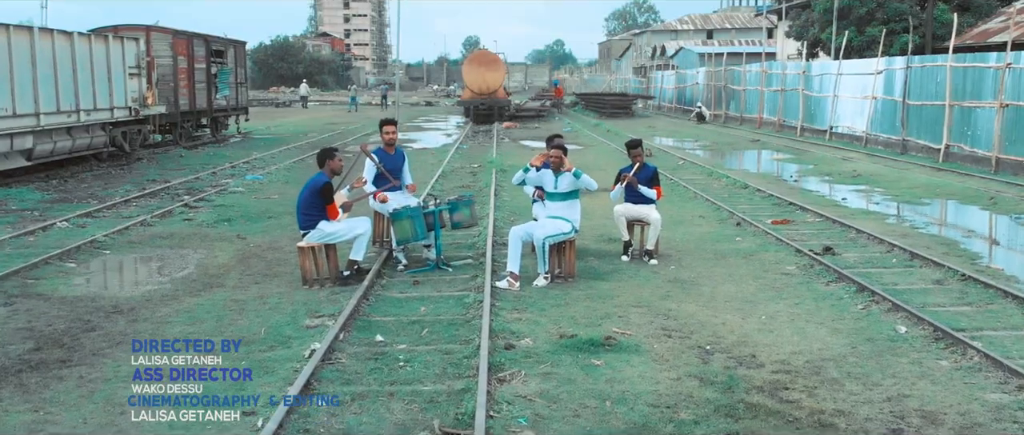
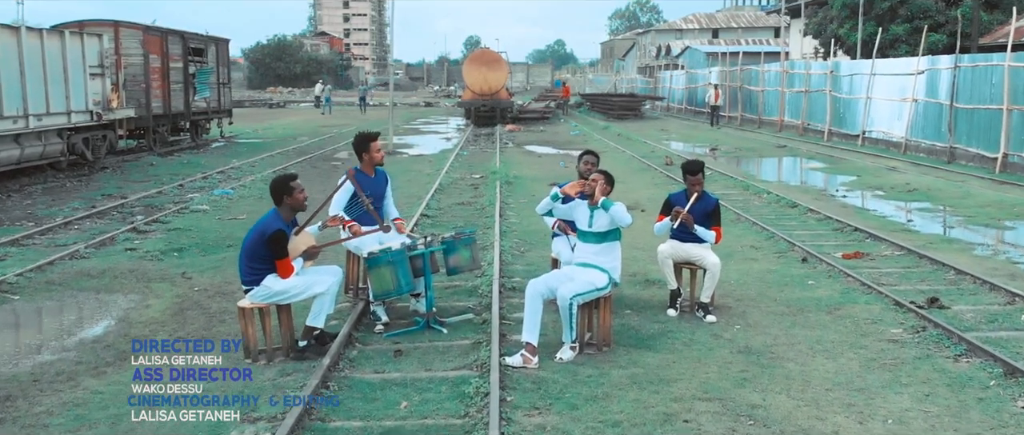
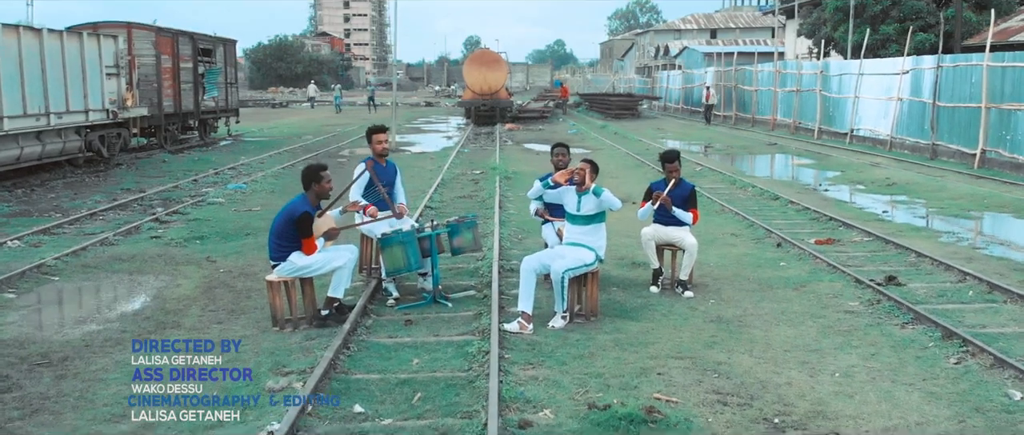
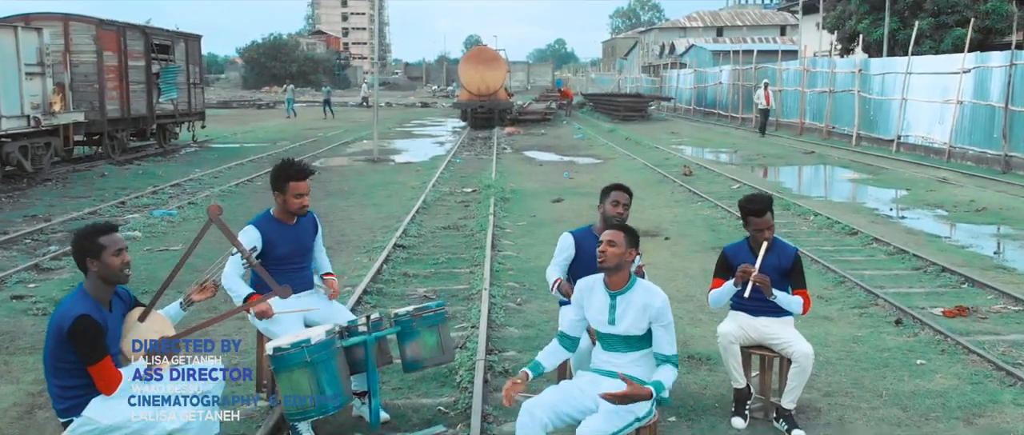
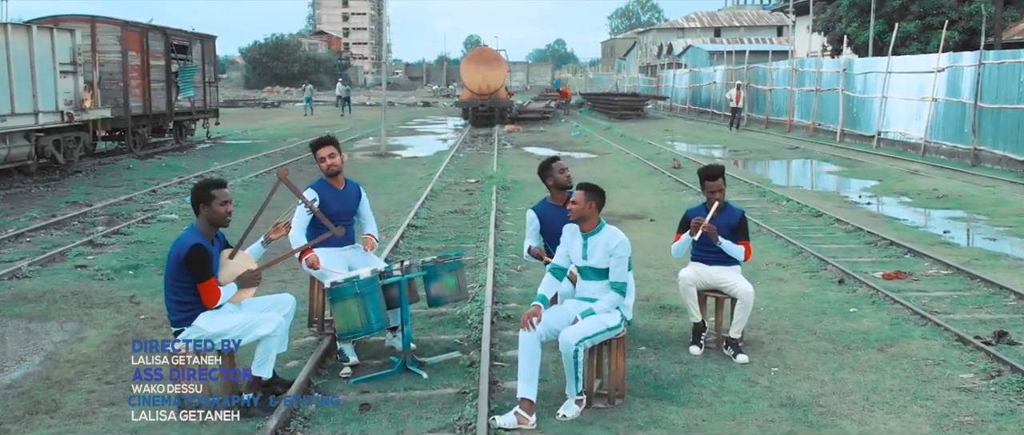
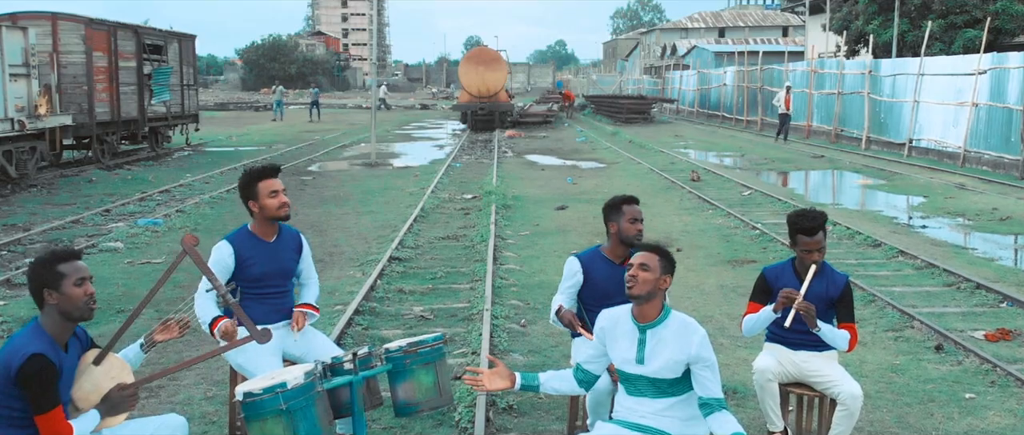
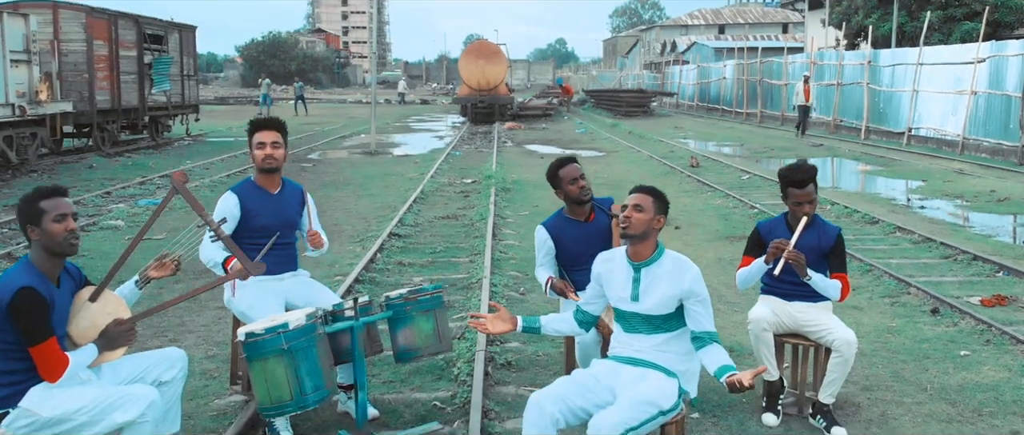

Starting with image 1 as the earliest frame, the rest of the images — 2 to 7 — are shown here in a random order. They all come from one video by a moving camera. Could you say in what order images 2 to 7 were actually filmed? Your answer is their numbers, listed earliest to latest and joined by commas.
3, 2, 5, 4, 6, 7
